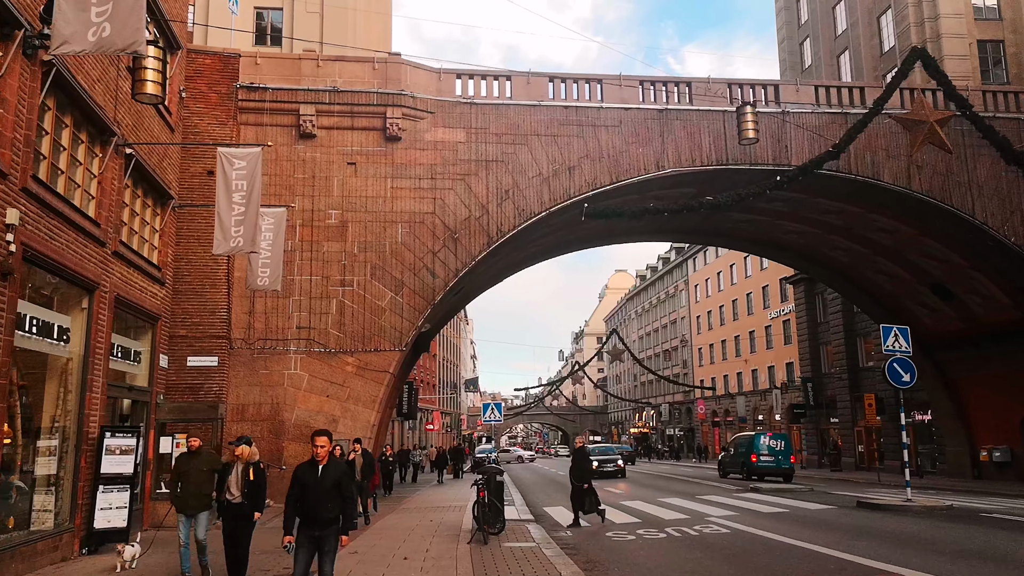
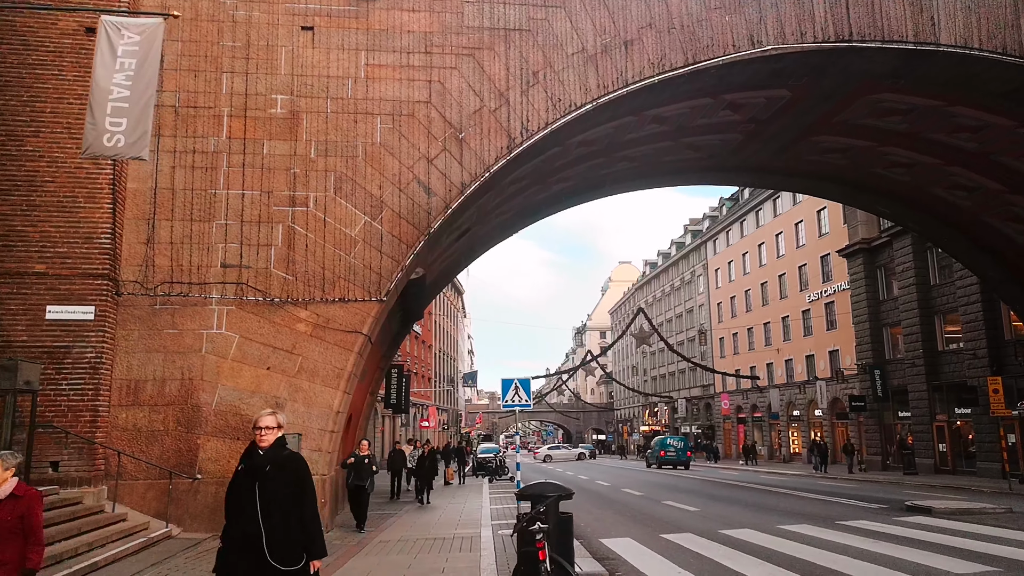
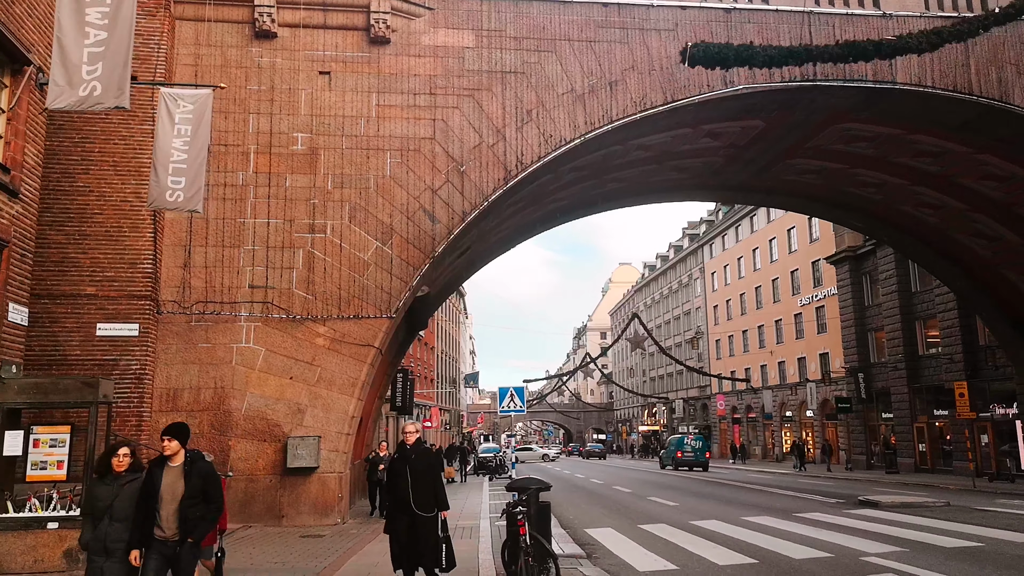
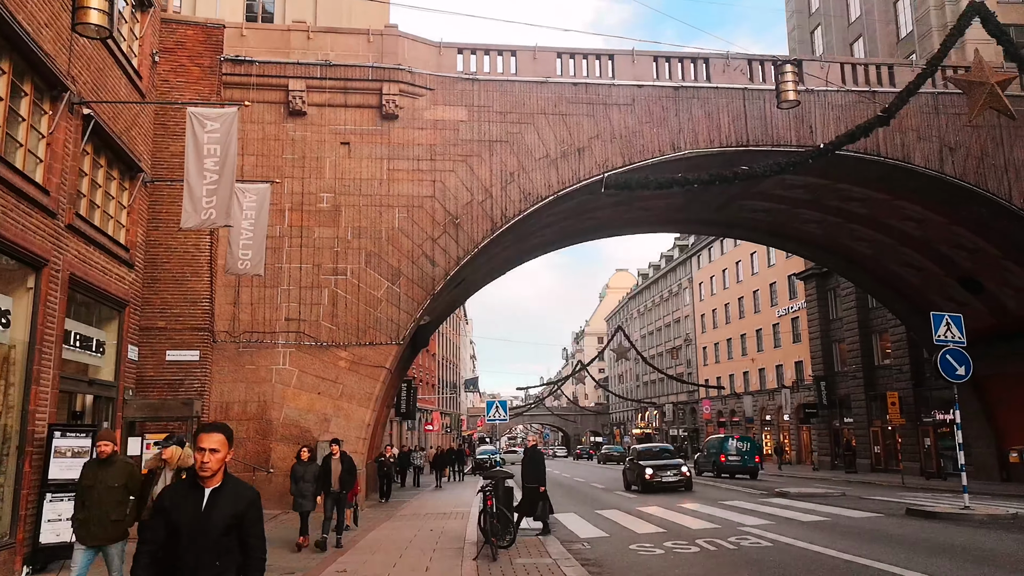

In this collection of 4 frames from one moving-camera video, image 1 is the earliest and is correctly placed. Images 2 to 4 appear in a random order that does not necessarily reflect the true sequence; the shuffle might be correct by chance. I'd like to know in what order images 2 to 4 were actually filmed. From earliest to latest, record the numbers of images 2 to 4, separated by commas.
4, 3, 2
